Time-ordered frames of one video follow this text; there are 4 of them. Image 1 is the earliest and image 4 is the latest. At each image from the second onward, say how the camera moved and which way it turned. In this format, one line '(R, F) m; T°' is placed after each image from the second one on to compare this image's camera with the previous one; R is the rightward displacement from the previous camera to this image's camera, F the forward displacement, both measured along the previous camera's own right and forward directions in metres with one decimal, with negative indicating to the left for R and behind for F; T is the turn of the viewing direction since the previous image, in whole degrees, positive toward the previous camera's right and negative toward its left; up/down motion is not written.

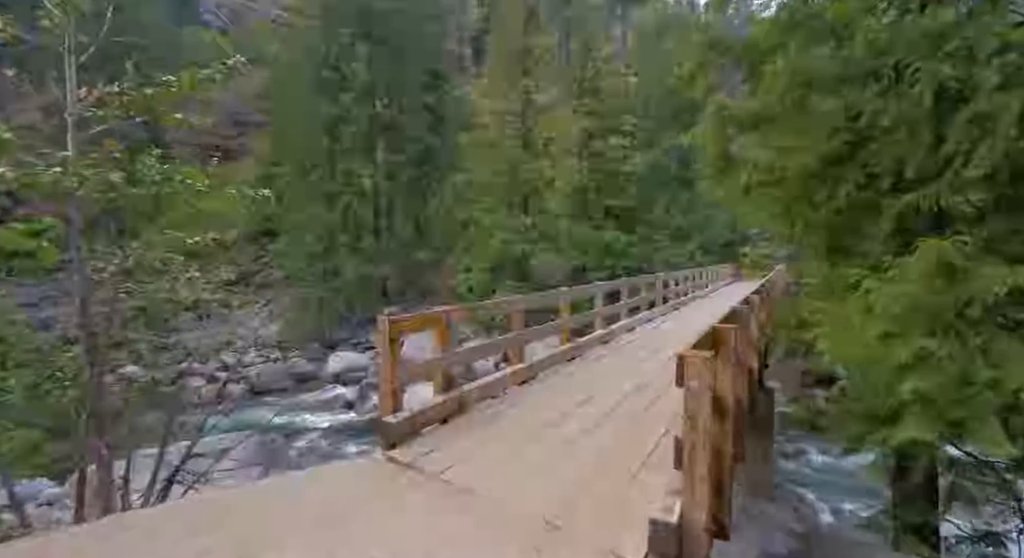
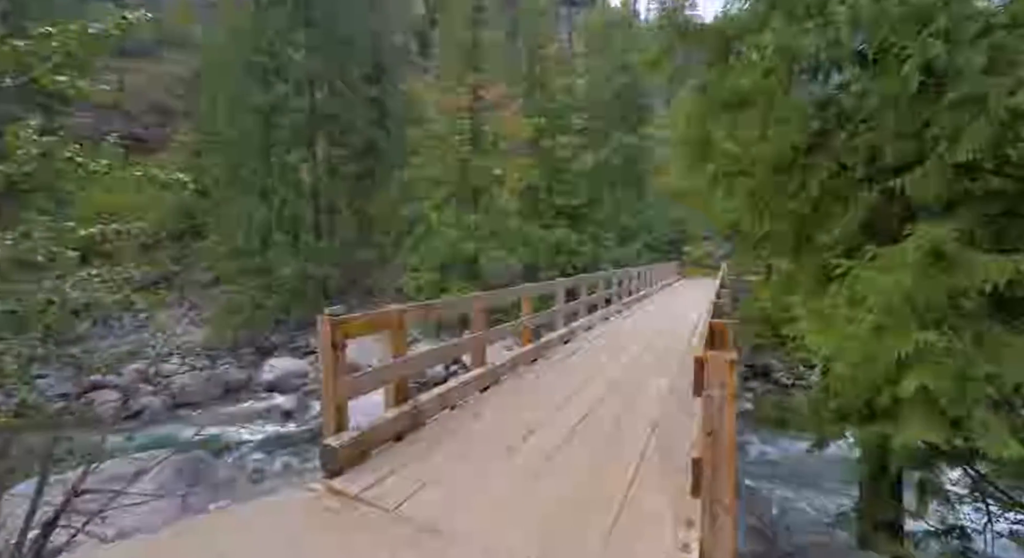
(-0.1, +0.5) m; +6°
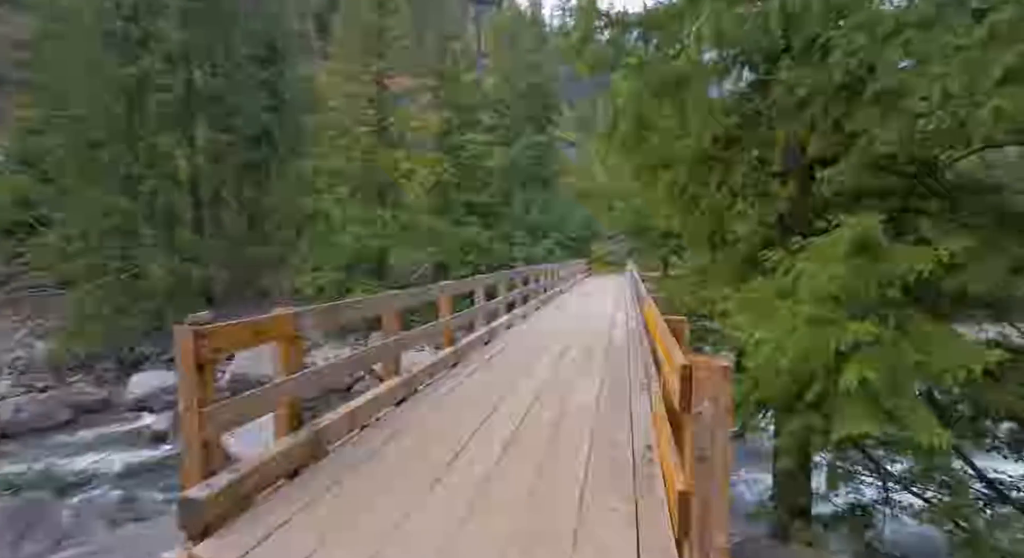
(-0.1, +0.5) m; +11°
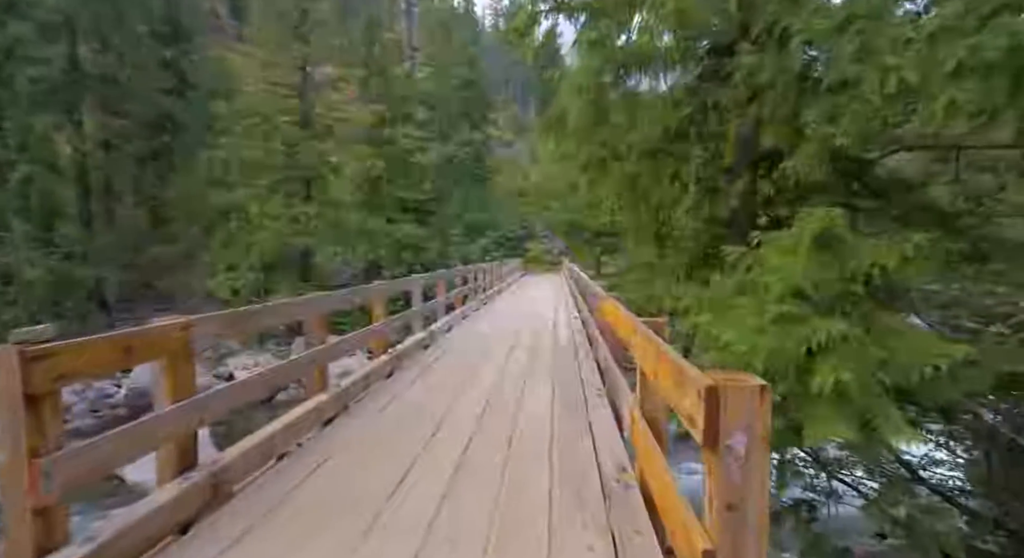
(-0.1, +0.4) m; +8°
